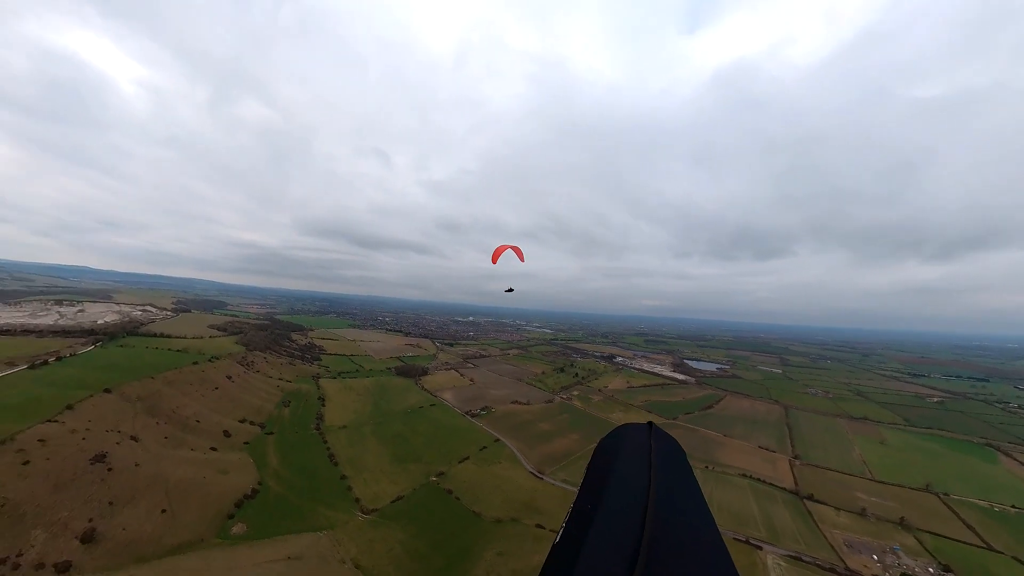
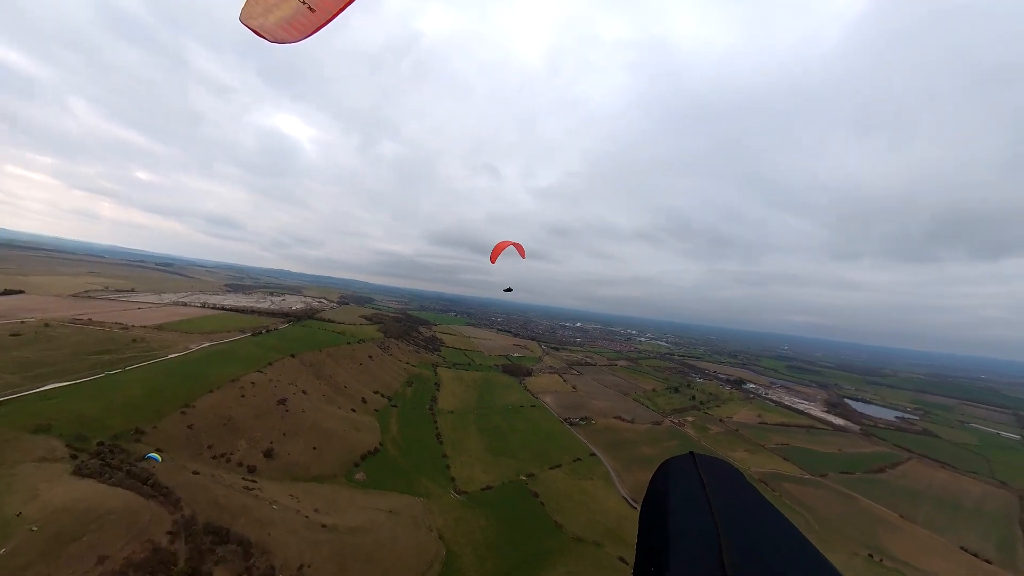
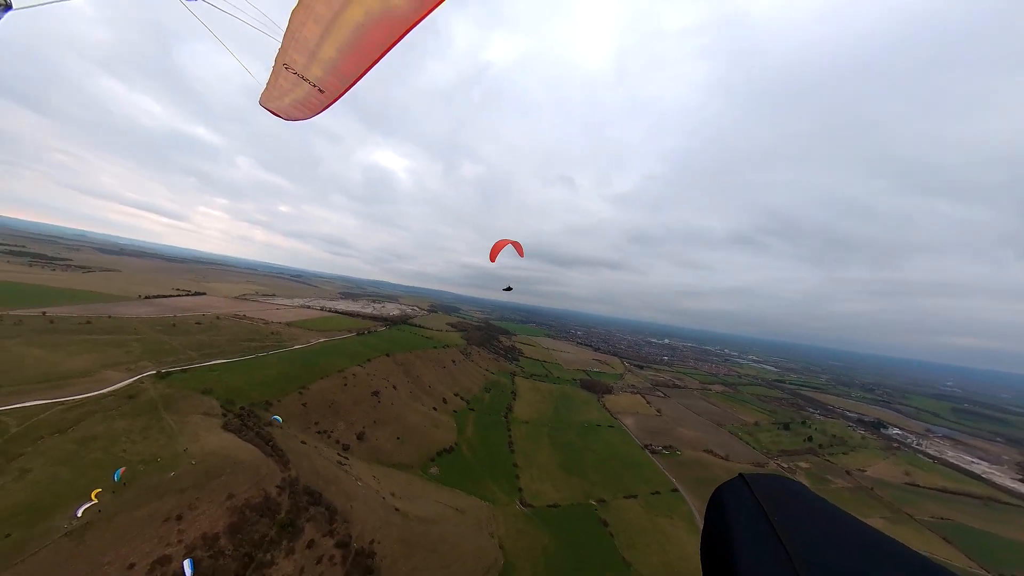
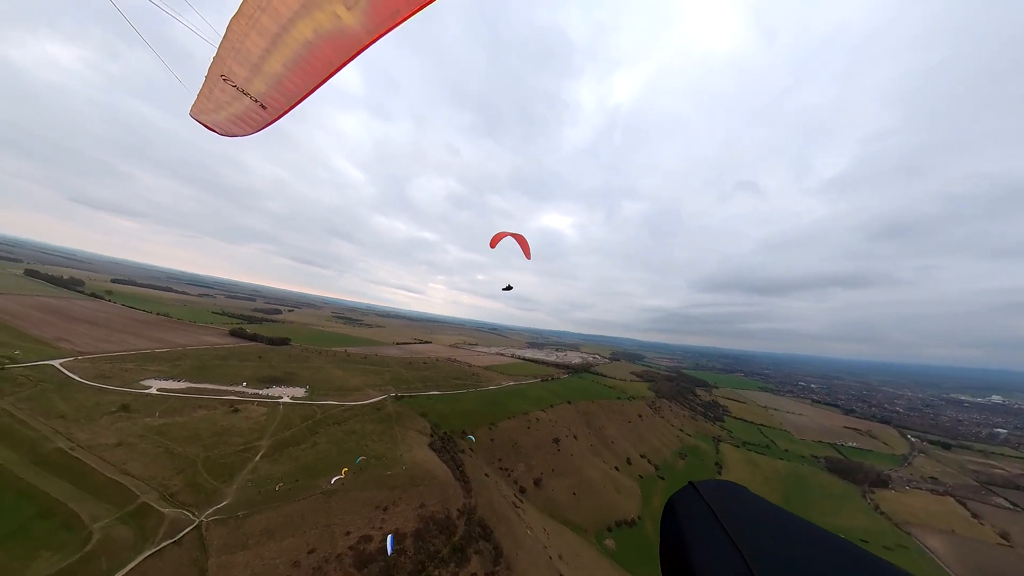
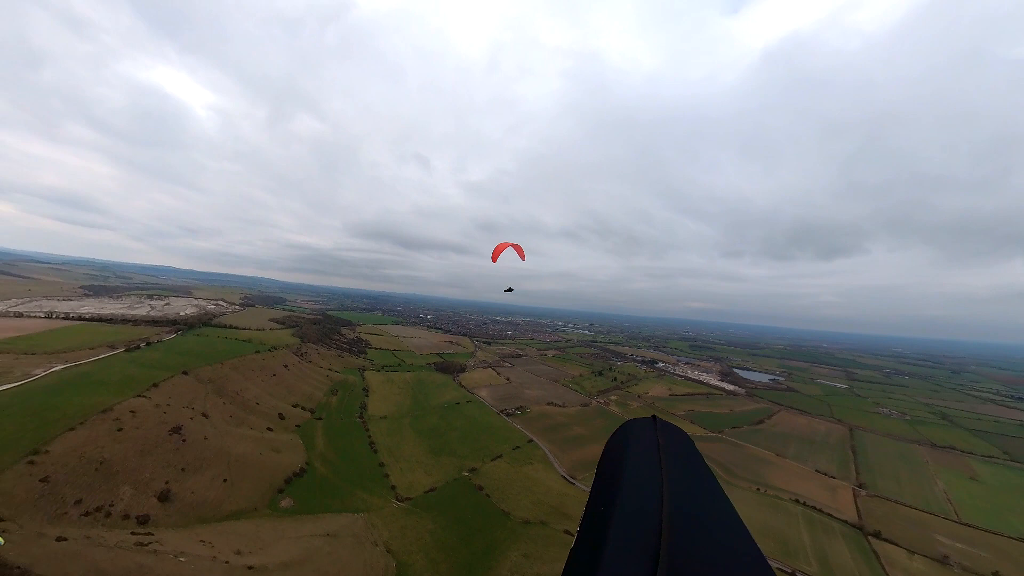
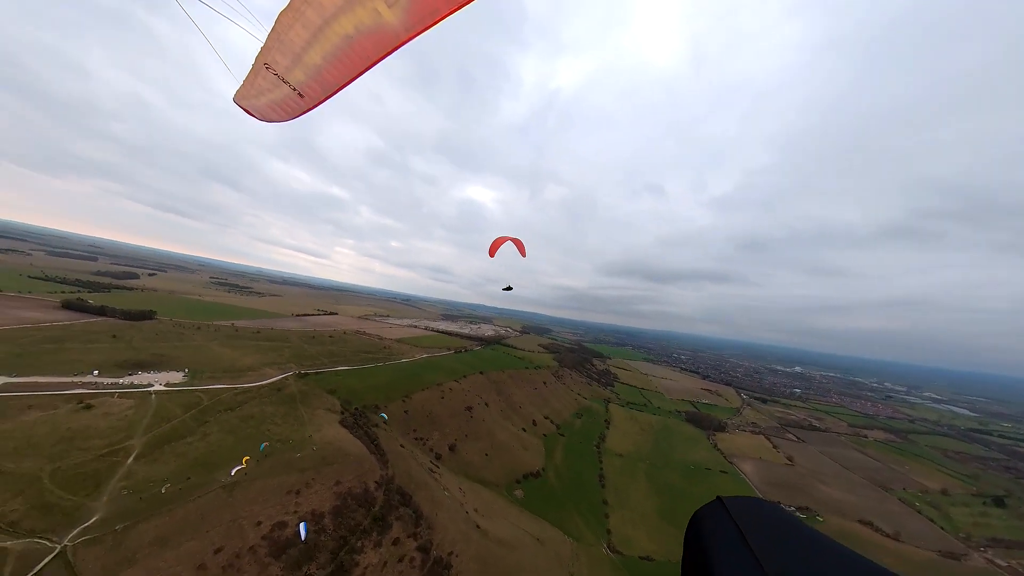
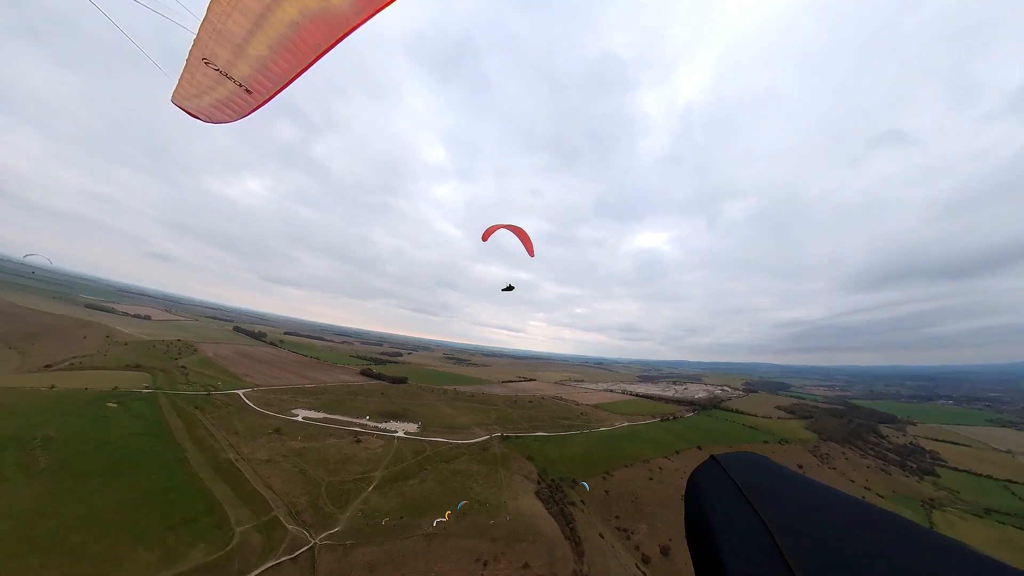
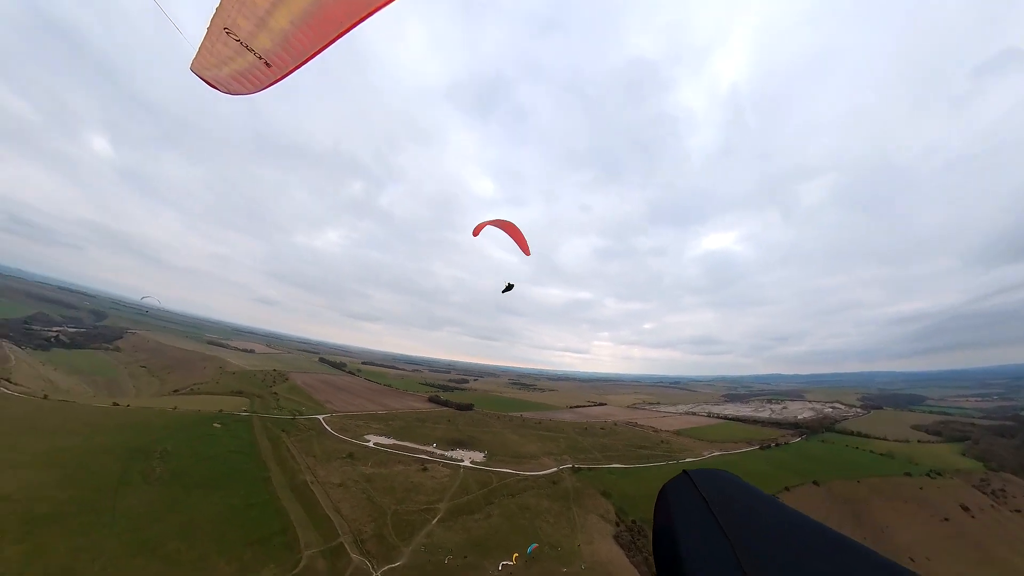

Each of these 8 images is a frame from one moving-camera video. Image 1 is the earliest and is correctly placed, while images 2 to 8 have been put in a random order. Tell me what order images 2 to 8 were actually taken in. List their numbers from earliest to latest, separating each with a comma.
5, 2, 3, 6, 4, 7, 8
